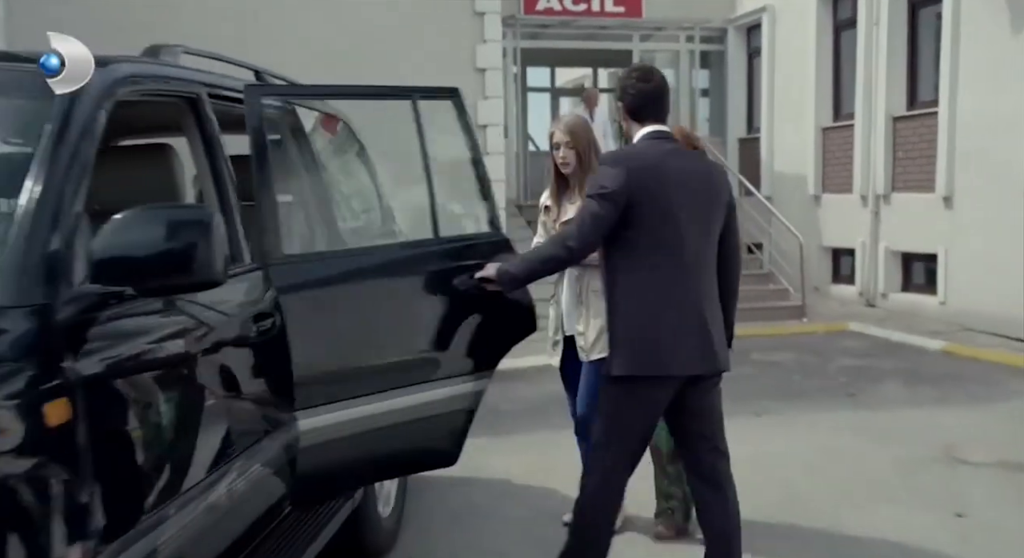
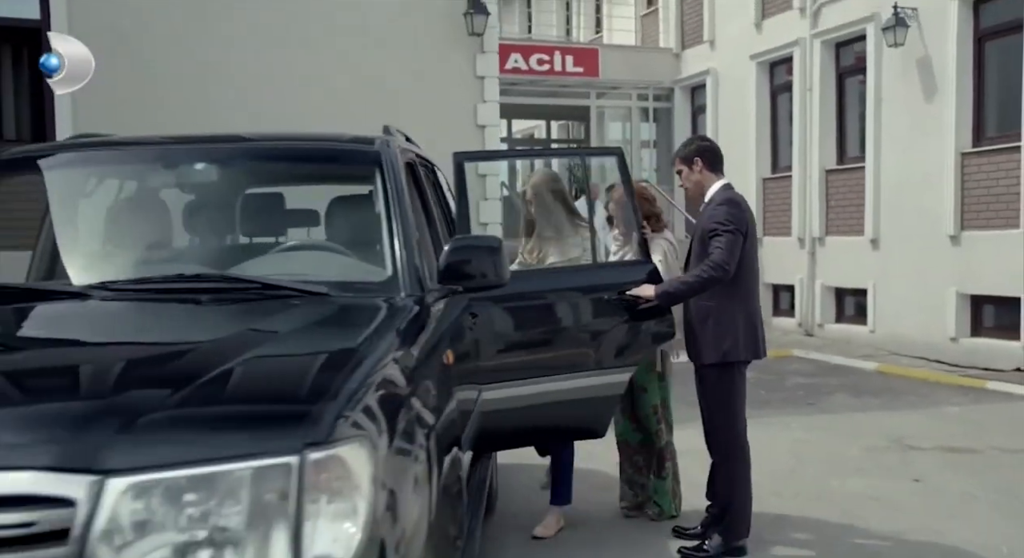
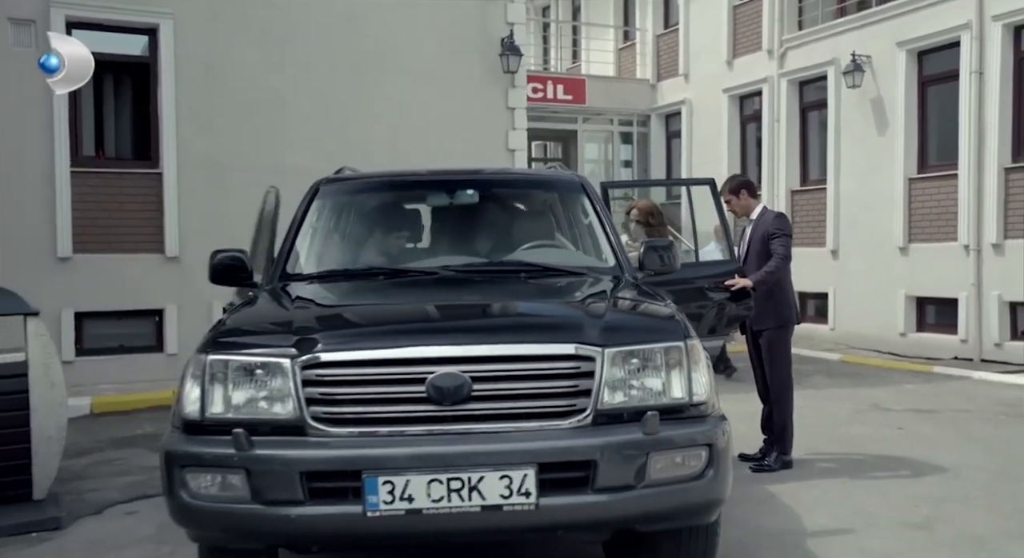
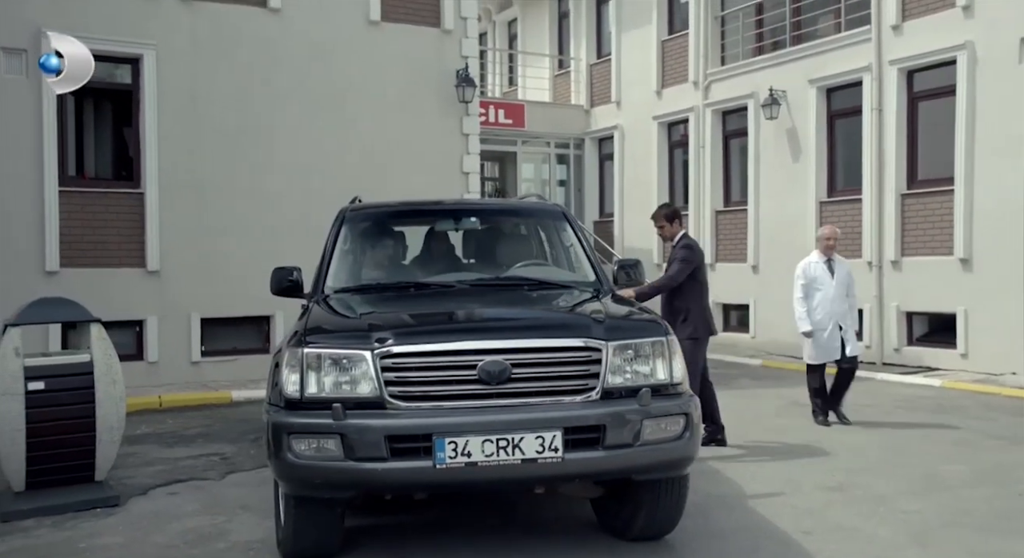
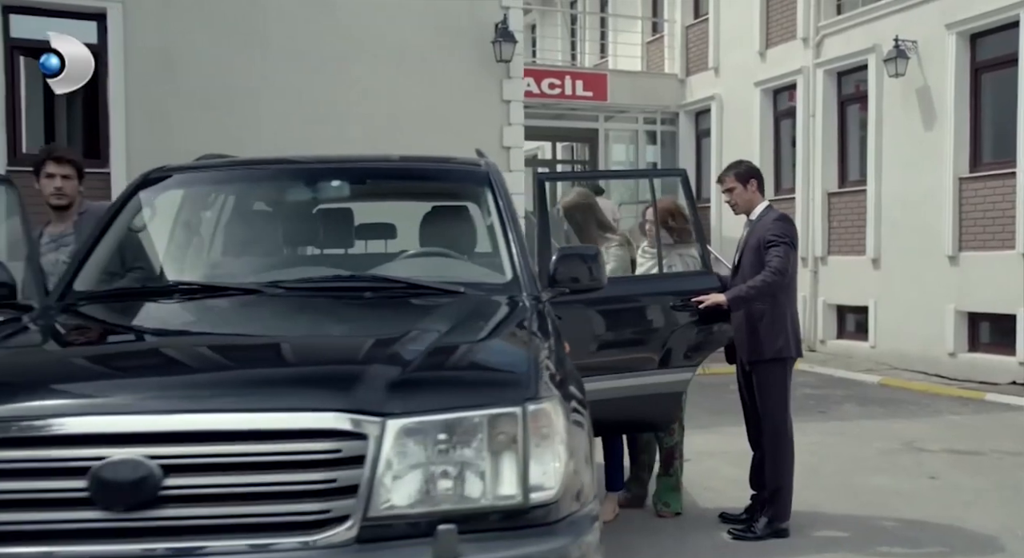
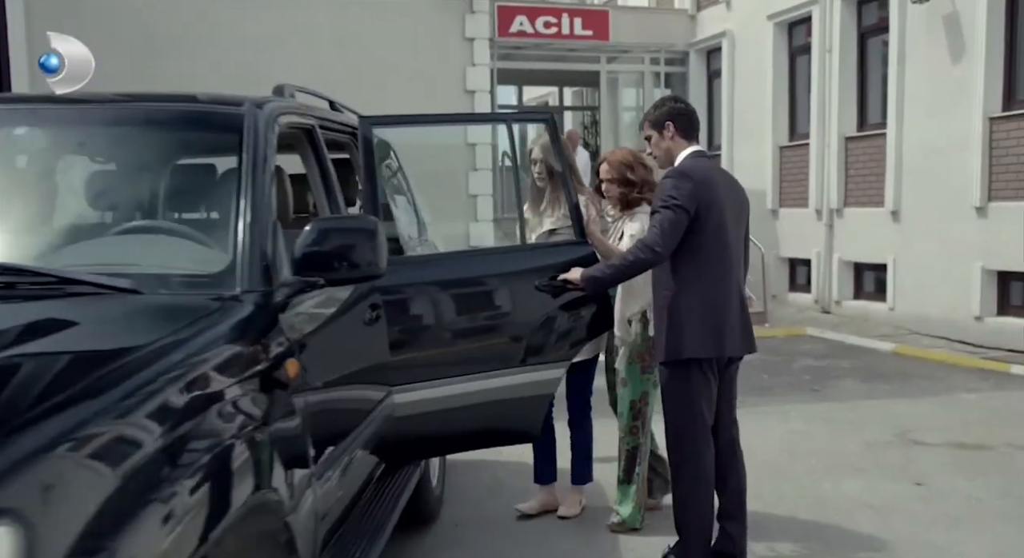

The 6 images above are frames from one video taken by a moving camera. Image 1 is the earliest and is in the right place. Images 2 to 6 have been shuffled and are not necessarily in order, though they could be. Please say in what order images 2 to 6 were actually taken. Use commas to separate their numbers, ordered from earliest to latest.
6, 2, 5, 3, 4
